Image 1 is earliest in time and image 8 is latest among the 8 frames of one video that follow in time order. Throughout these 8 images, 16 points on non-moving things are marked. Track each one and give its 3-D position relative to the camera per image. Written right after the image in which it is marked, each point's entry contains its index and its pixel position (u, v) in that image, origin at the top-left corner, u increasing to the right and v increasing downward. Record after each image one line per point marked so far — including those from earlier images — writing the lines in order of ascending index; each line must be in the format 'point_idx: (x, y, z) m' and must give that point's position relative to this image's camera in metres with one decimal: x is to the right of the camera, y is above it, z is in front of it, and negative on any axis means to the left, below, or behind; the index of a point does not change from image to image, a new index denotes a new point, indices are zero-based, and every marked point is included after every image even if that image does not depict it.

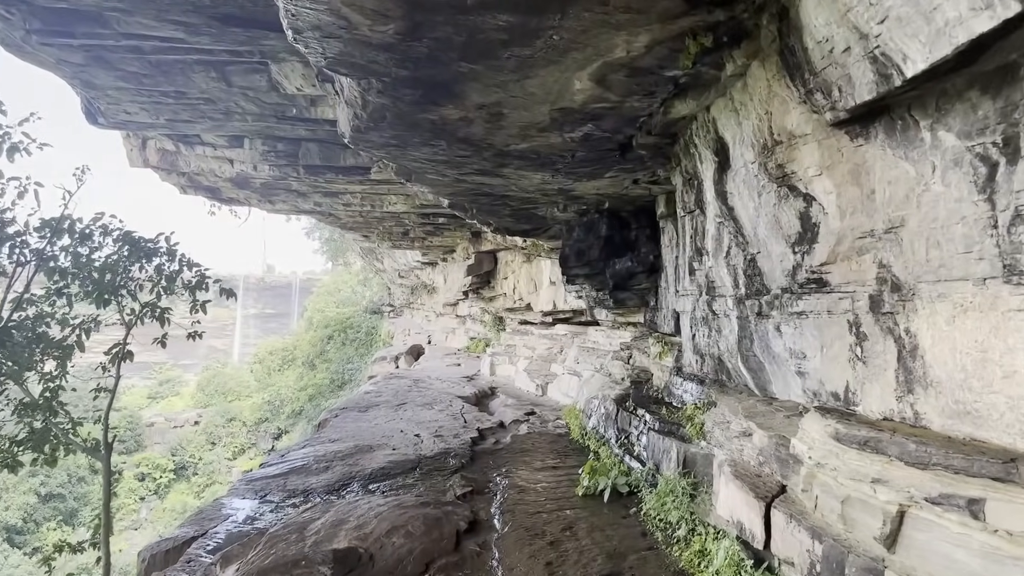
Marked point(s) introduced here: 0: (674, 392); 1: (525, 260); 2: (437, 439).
0: (+1.4, -0.9, +7.1) m
1: (+0.3, +0.5, +15.4) m
2: (-0.8, -1.5, +8.4) m
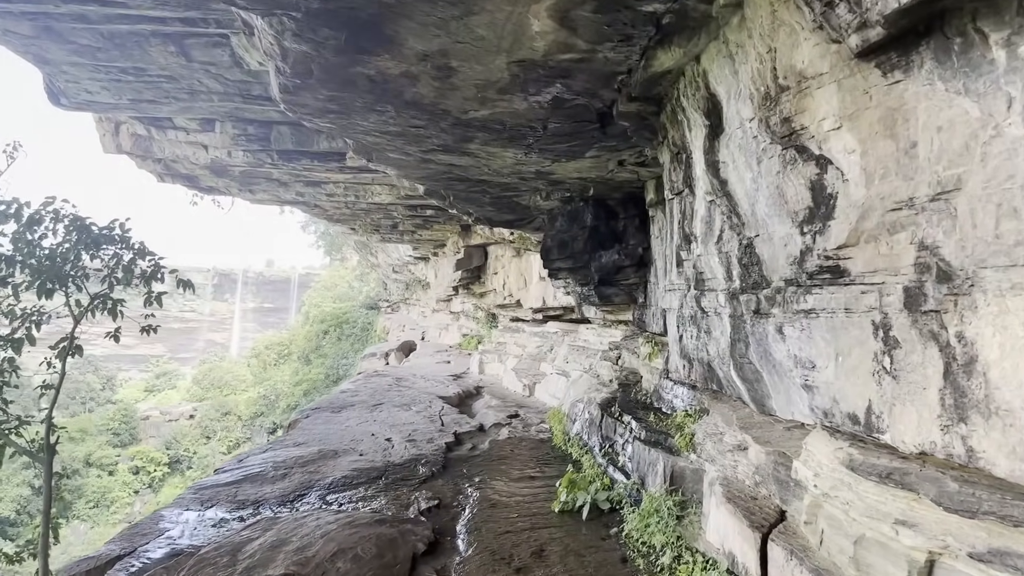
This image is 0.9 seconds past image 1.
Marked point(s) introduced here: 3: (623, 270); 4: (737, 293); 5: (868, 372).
0: (+1.2, -0.9, +6.5) m
1: (+0.1, +0.6, +14.8) m
2: (-1.0, -1.5, +7.8) m
3: (+0.9, +0.1, +6.5) m
4: (+1.0, 0.0, +3.6) m
5: (+1.1, -0.2, +2.5) m
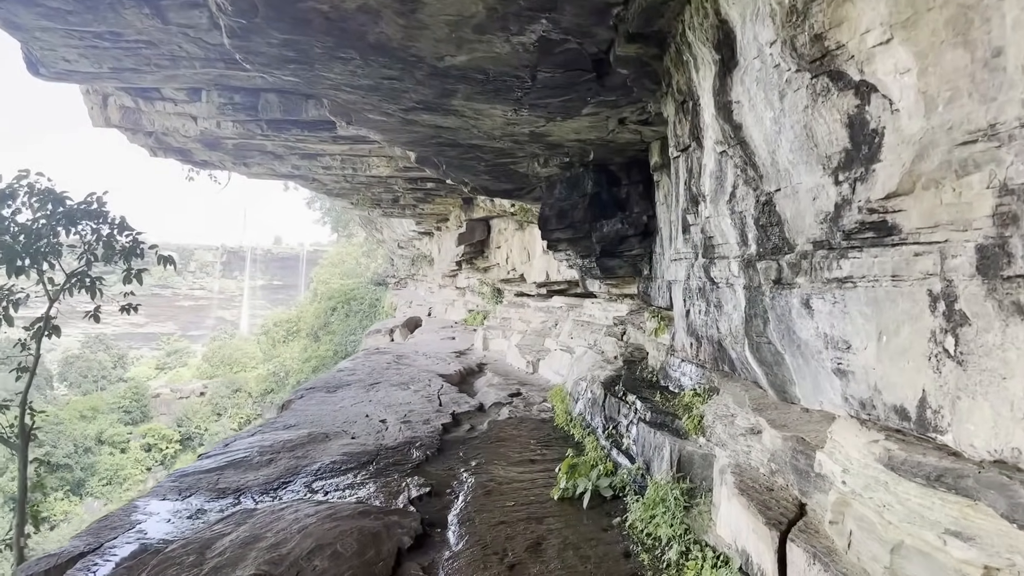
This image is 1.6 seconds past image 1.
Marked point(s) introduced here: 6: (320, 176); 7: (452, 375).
0: (+1.2, -0.7, +6.1) m
1: (+0.1, +1.0, +14.3) m
2: (-1.0, -1.2, +7.4) m
3: (+0.9, +0.4, +6.1) m
4: (+0.9, +0.1, +3.2) m
5: (+1.0, -0.2, +2.1) m
6: (-3.6, +2.1, +15.7) m
7: (-0.8, -1.2, +11.0) m
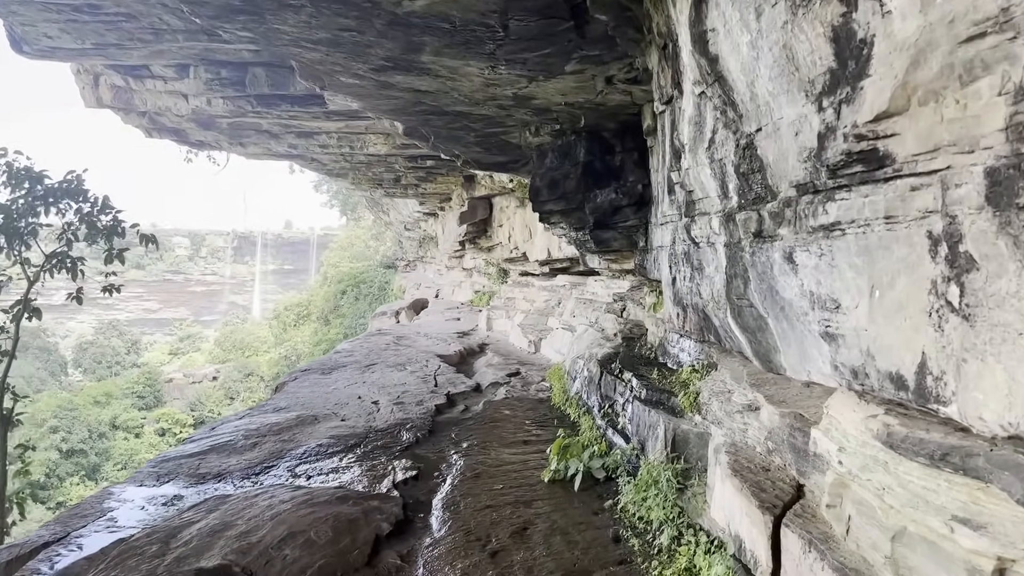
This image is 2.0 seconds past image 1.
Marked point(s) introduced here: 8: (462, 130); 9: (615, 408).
0: (+1.1, -0.5, +5.9) m
1: (+0.1, +1.4, +14.0) m
2: (-1.0, -1.0, +7.2) m
3: (+0.8, +0.6, +5.8) m
4: (+0.8, +0.2, +2.9) m
5: (+0.9, -0.1, +1.8) m
6: (-3.6, +2.5, +15.5) m
7: (-0.8, -0.9, +10.8) m
8: (-0.4, +1.3, +6.5) m
9: (+0.7, -0.8, +5.7) m
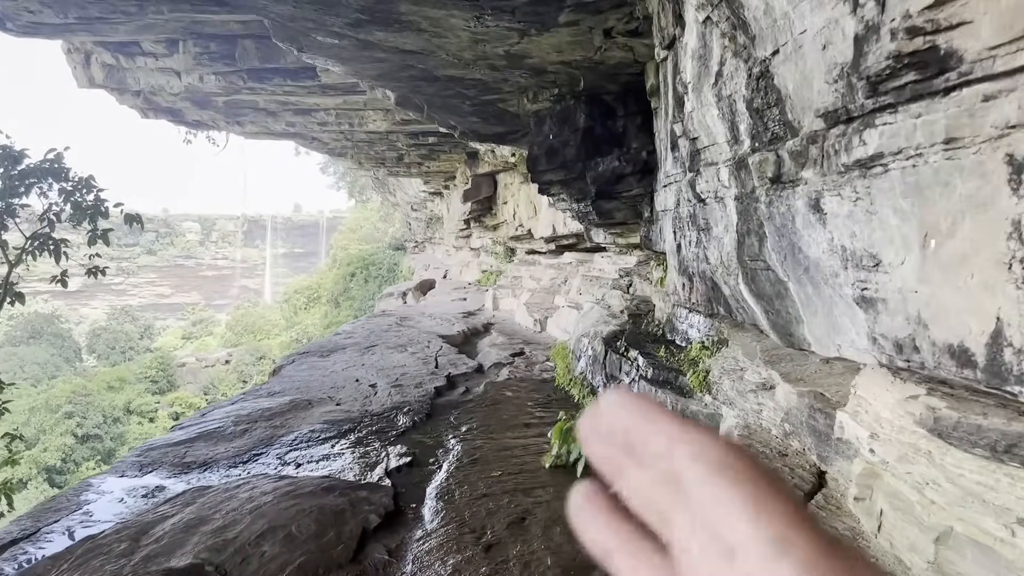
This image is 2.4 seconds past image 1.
0: (+1.1, -0.3, +5.6) m
1: (+0.2, +1.8, +13.7) m
2: (-1.0, -0.9, +7.0) m
3: (+0.8, +0.7, +5.5) m
4: (+0.8, +0.3, +2.6) m
5: (+0.9, 0.0, +1.5) m
6: (-3.6, +2.8, +15.1) m
7: (-0.7, -0.6, +10.5) m
8: (-0.4, +1.4, +6.2) m
9: (+0.7, -0.7, +5.4) m
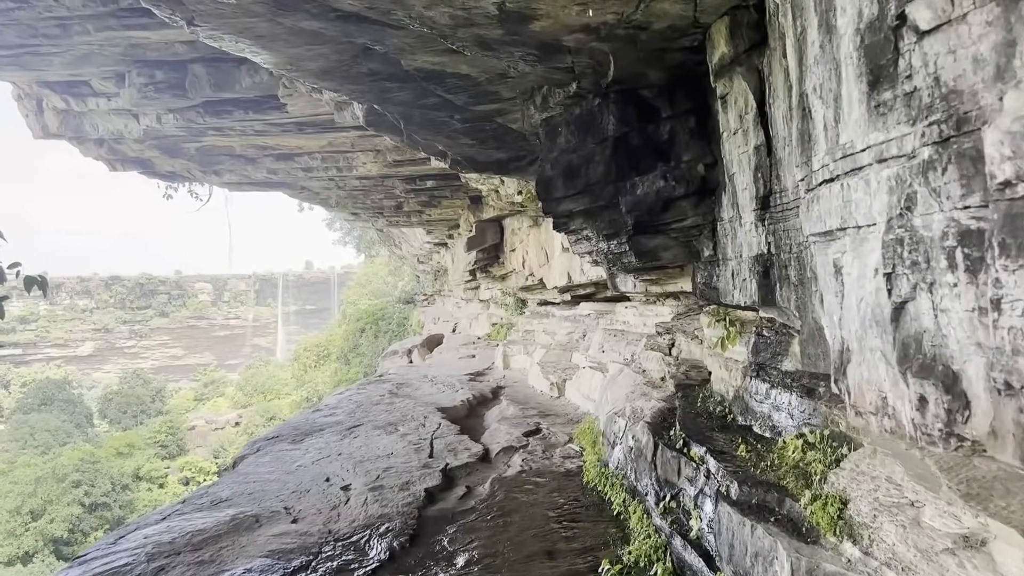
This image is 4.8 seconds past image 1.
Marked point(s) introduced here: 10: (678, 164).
0: (+1.2, -0.6, +3.9) m
1: (+0.3, +0.9, +12.2) m
2: (-0.9, -1.3, +5.3) m
3: (+0.8, +0.4, +3.9) m
4: (+0.8, +0.2, +1.0) m
5: (+0.8, -0.1, -0.1) m
6: (-3.5, +1.8, +13.7) m
7: (-0.6, -1.3, +8.8) m
8: (-0.4, +1.0, +4.7) m
9: (+0.8, -1.0, +3.7) m
10: (+0.8, +0.6, +3.8) m
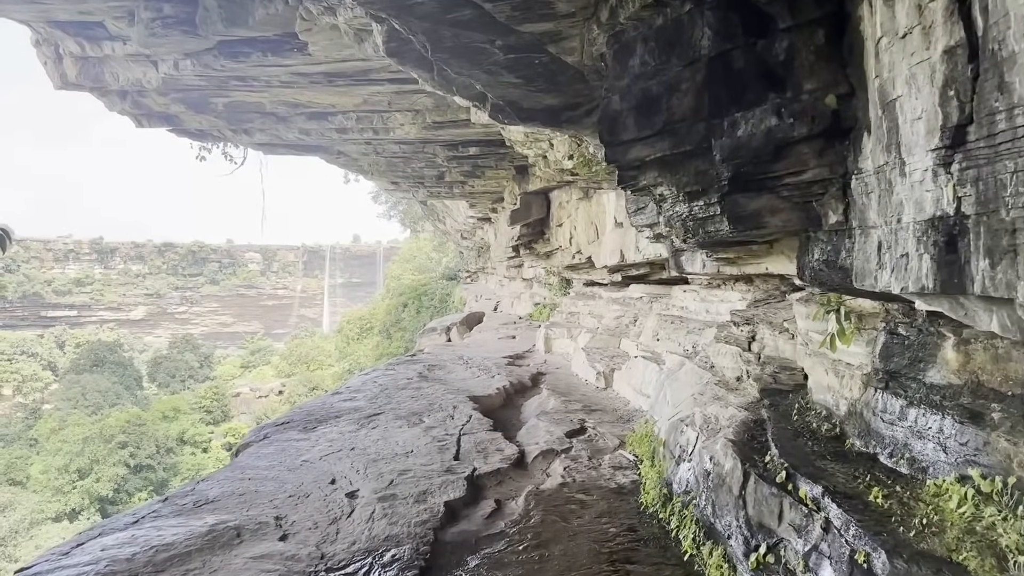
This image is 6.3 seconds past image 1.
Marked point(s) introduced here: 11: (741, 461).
0: (+1.4, -0.5, +2.9) m
1: (+1.0, +1.2, +11.1) m
2: (-0.7, -1.2, +4.4) m
3: (+1.0, +0.5, +2.9) m
4: (+0.8, +0.2, -0.1) m
5: (+0.8, -0.1, -1.1) m
6: (-2.7, +2.3, +12.8) m
7: (-0.2, -1.0, +7.9) m
8: (-0.2, +1.2, +3.7) m
9: (+0.9, -0.9, +2.7) m
10: (+1.0, +0.7, +2.8) m
11: (+0.9, -0.7, +3.2) m
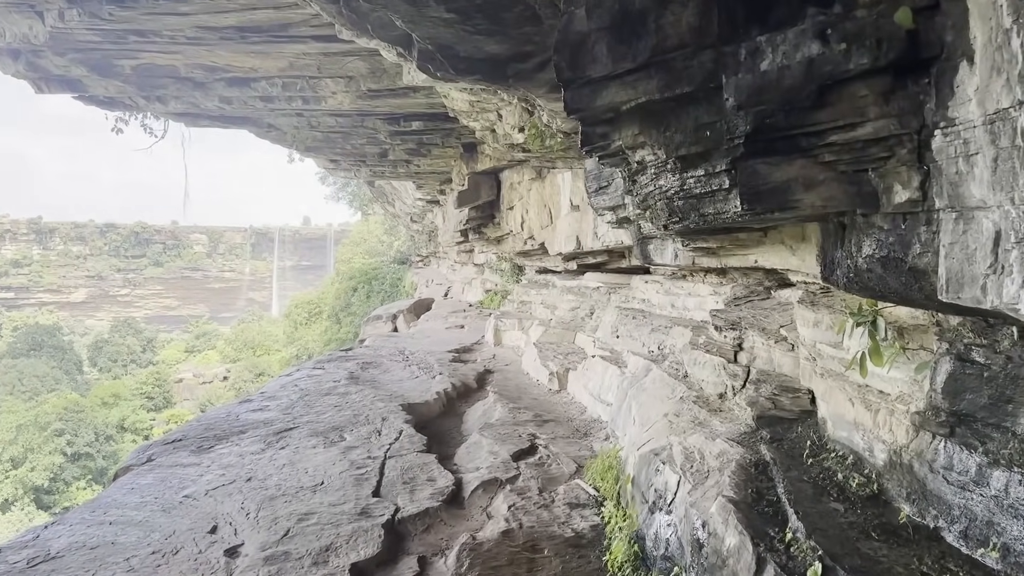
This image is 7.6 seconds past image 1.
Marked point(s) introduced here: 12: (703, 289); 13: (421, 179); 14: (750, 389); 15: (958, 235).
0: (+1.1, -0.6, +2.0) m
1: (+0.3, +1.4, +10.1) m
2: (-1.0, -1.1, +3.4) m
3: (+0.8, +0.5, +1.9) m
4: (+0.7, +0.1, -1.0) m
5: (+0.8, -0.2, -2.1) m
6: (-3.4, +2.4, +11.6) m
7: (-0.7, -1.0, +6.9) m
8: (-0.4, +1.2, +2.6) m
9: (+0.7, -0.9, +1.7) m
10: (+0.8, +0.6, +1.8) m
11: (+0.7, -0.7, +2.3) m
12: (+1.3, 0.0, +5.7) m
13: (-1.9, +2.2, +16.2) m
14: (+1.1, -0.4, +3.7) m
15: (+1.0, +0.1, +1.8) m
